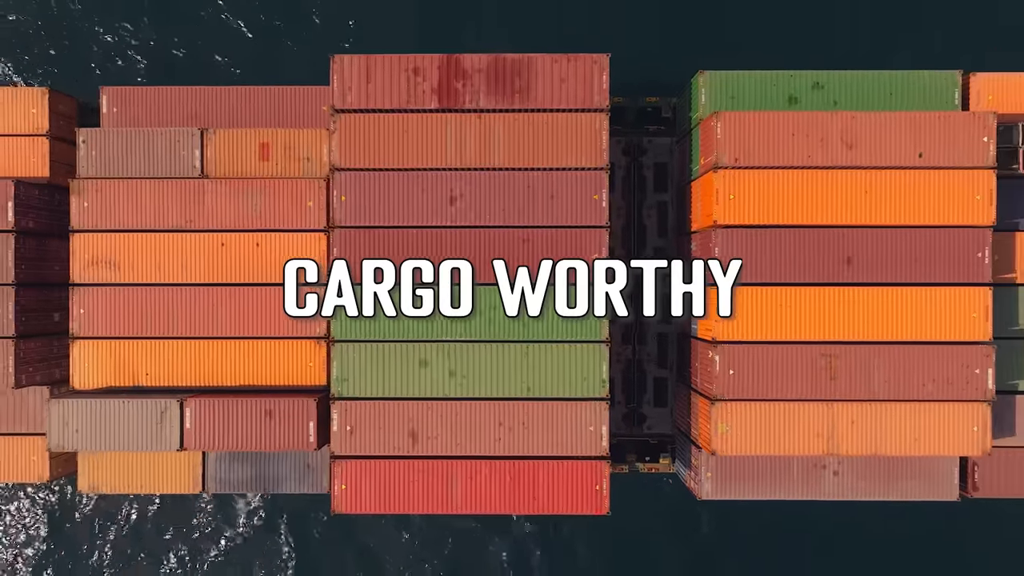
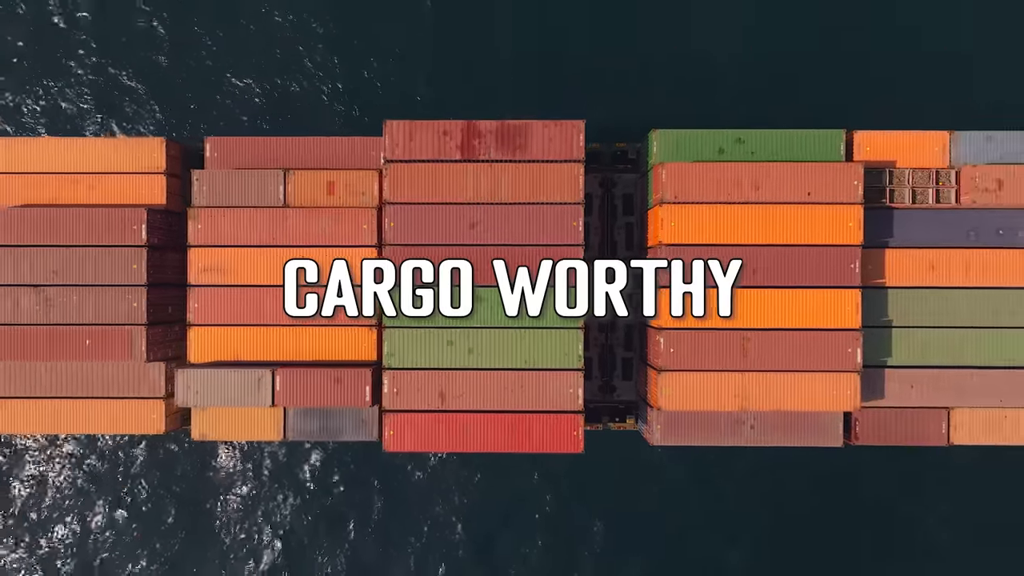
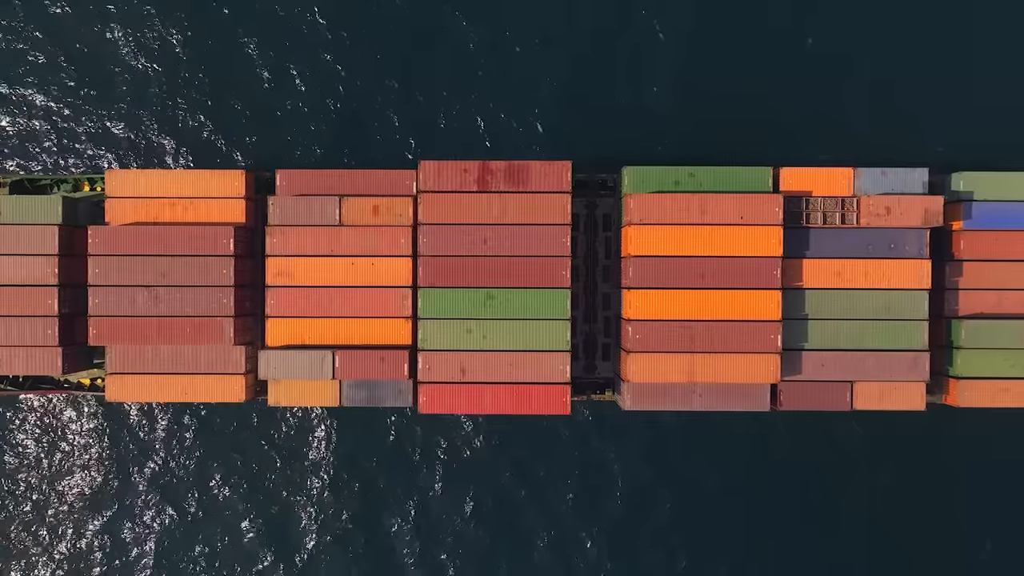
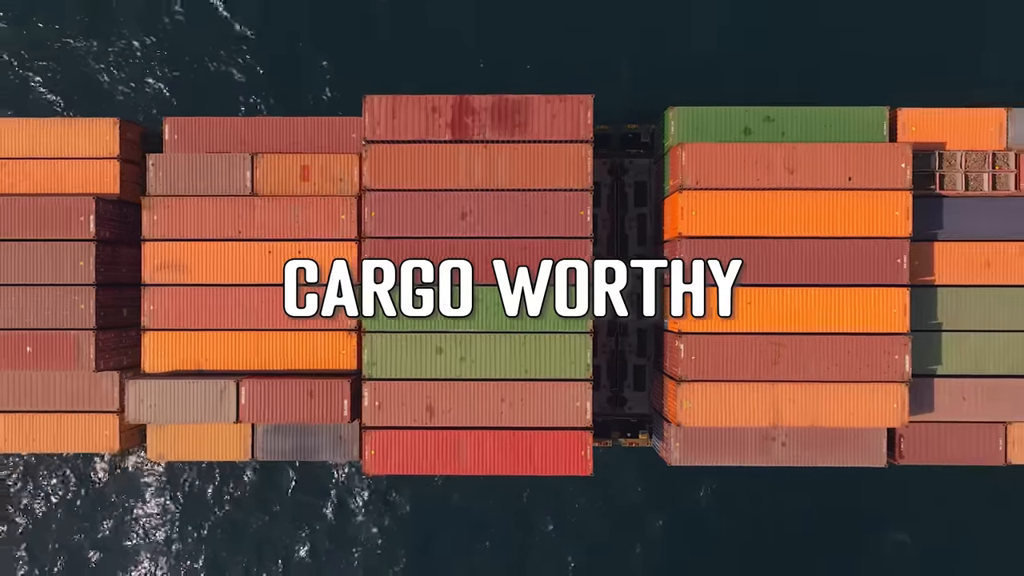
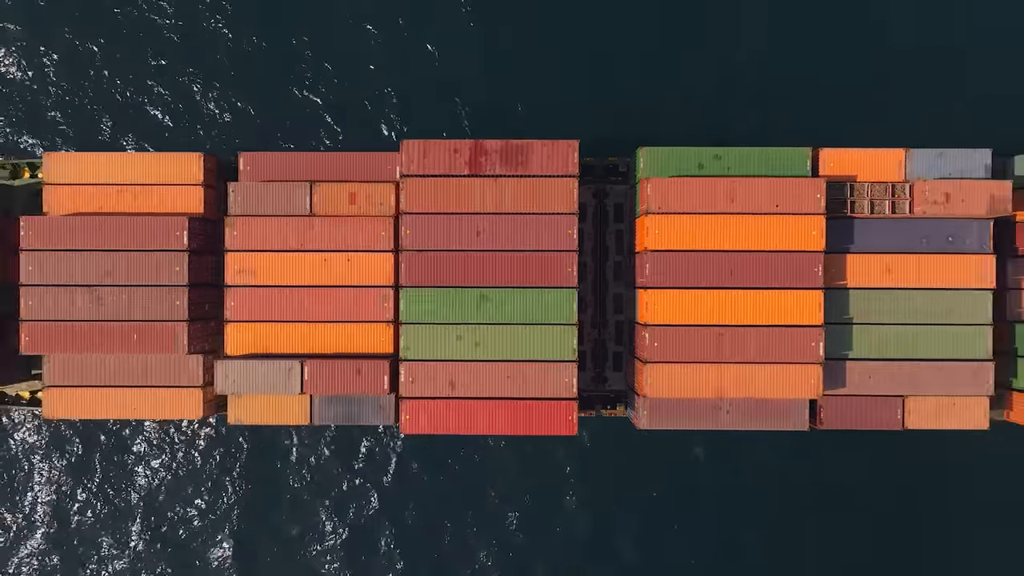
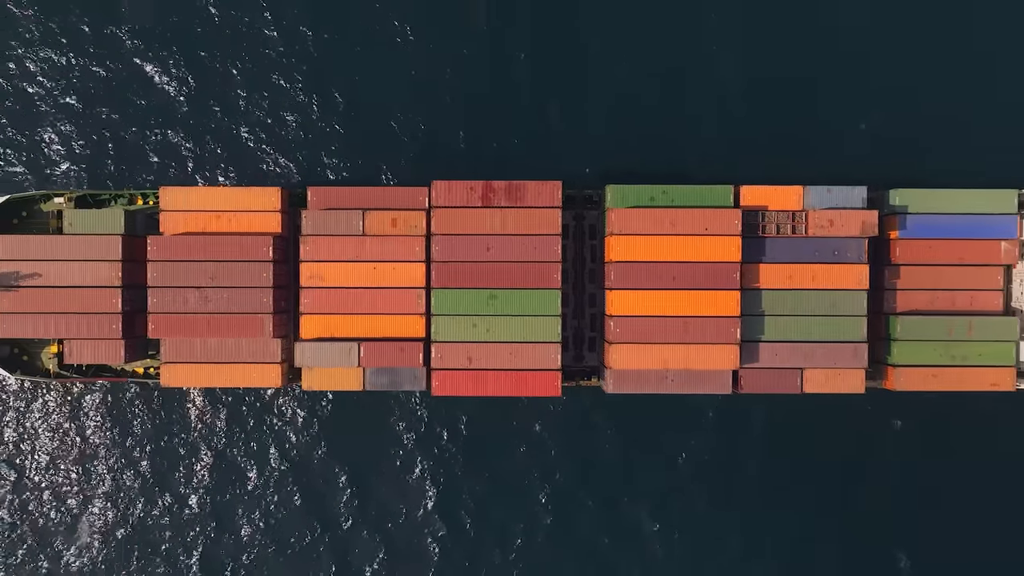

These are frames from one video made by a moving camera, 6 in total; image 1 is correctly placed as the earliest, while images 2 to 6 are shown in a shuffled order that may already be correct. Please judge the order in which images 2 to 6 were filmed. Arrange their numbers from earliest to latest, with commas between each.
4, 2, 5, 3, 6
